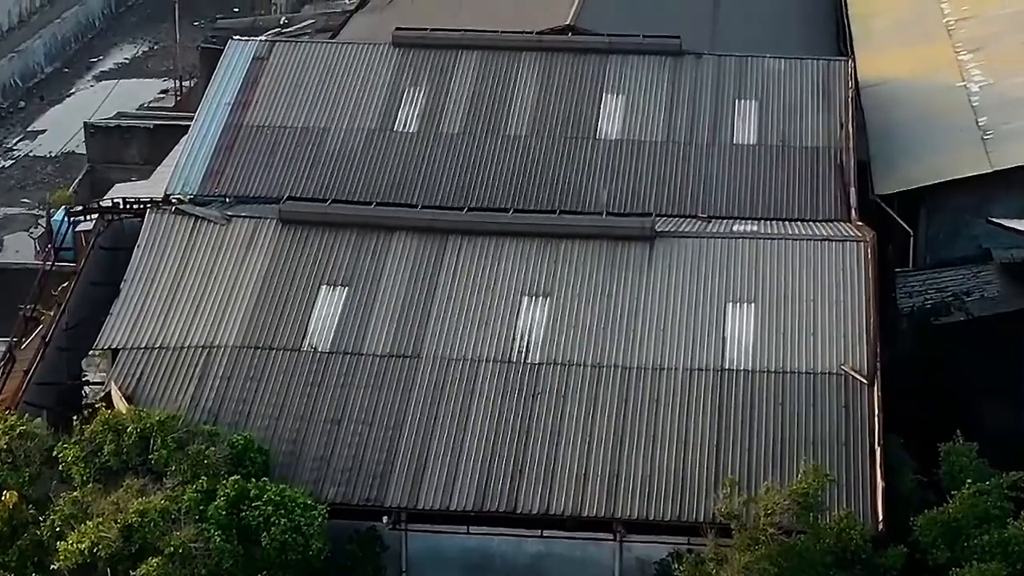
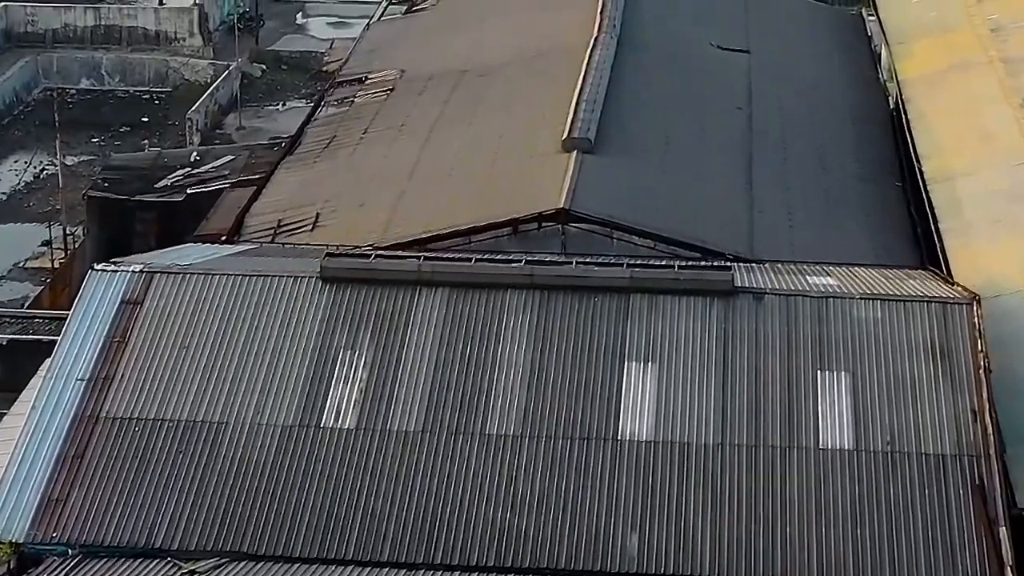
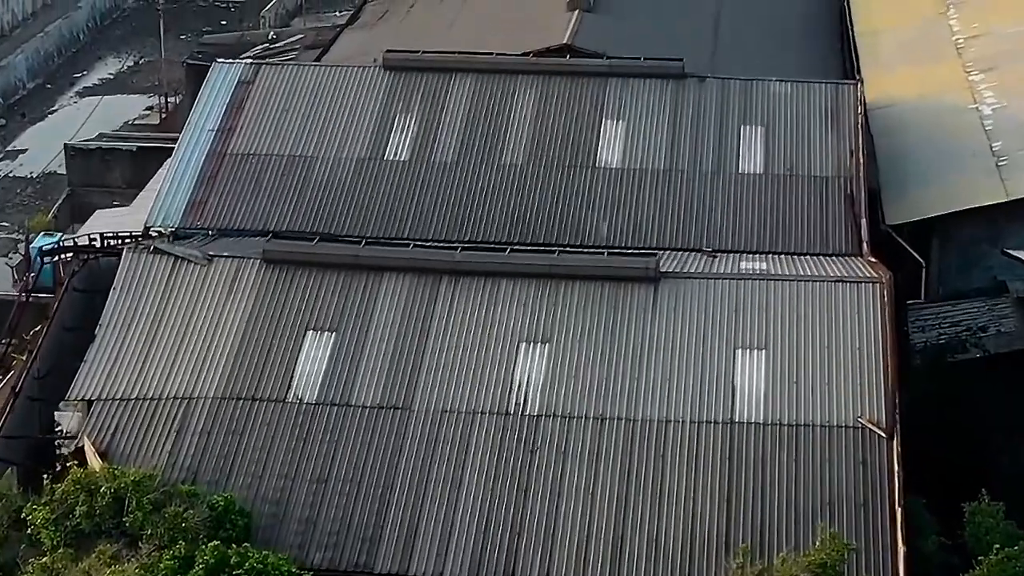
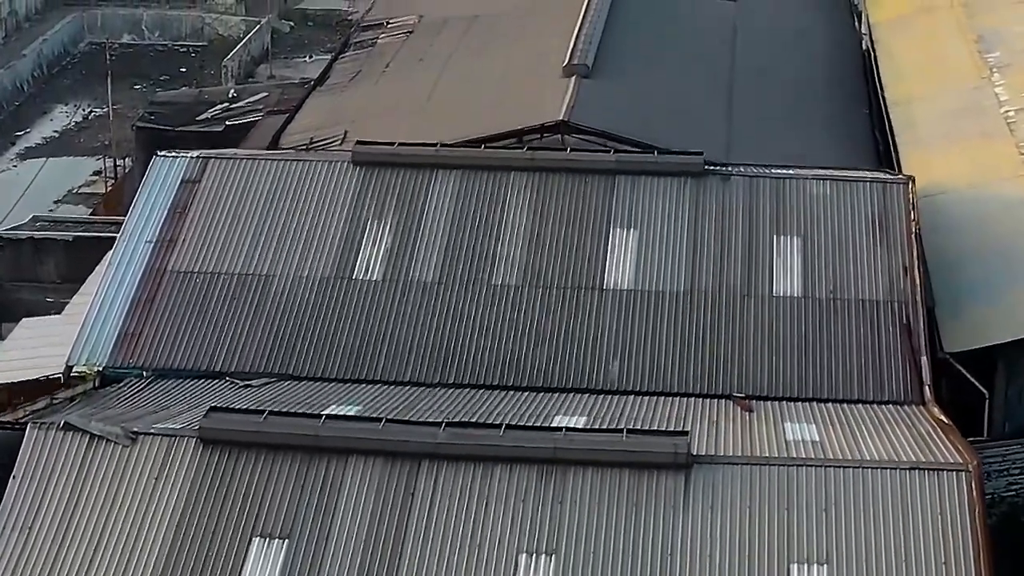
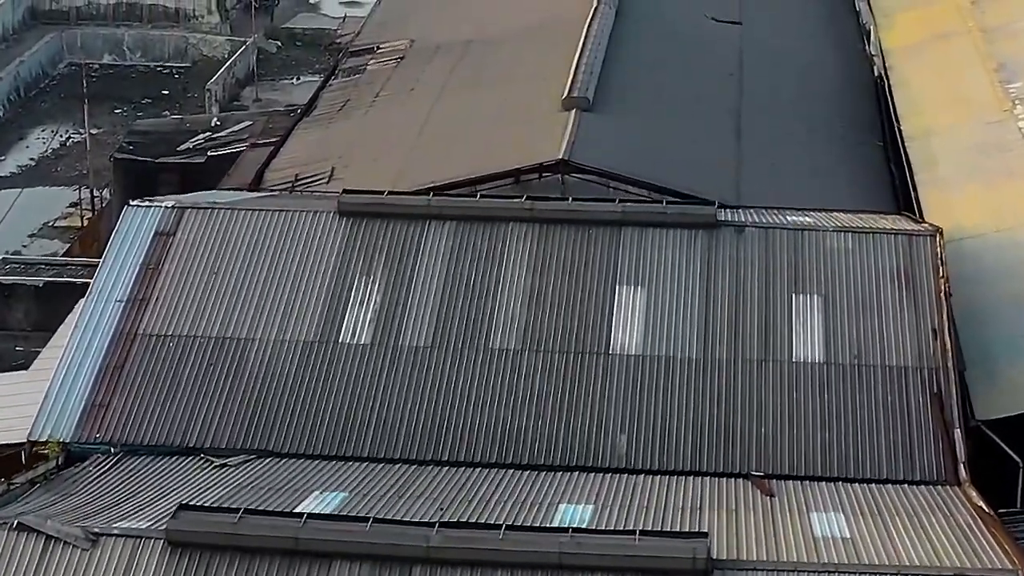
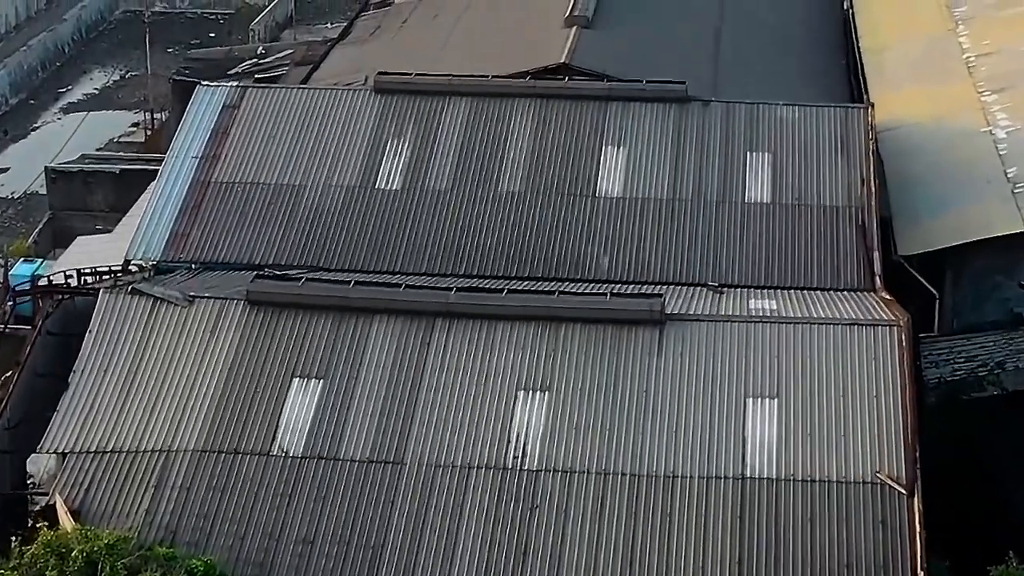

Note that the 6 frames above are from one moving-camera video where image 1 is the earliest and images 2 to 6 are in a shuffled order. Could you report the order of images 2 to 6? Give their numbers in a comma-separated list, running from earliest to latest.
3, 6, 4, 5, 2
